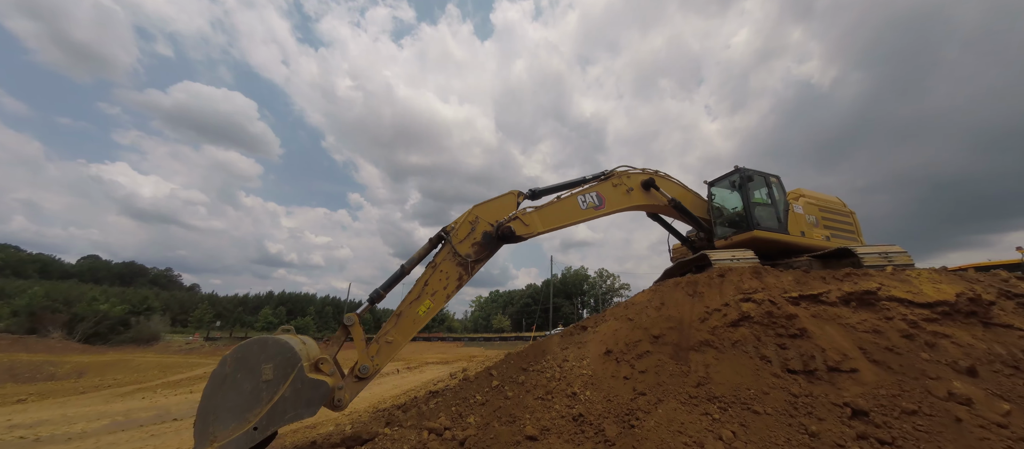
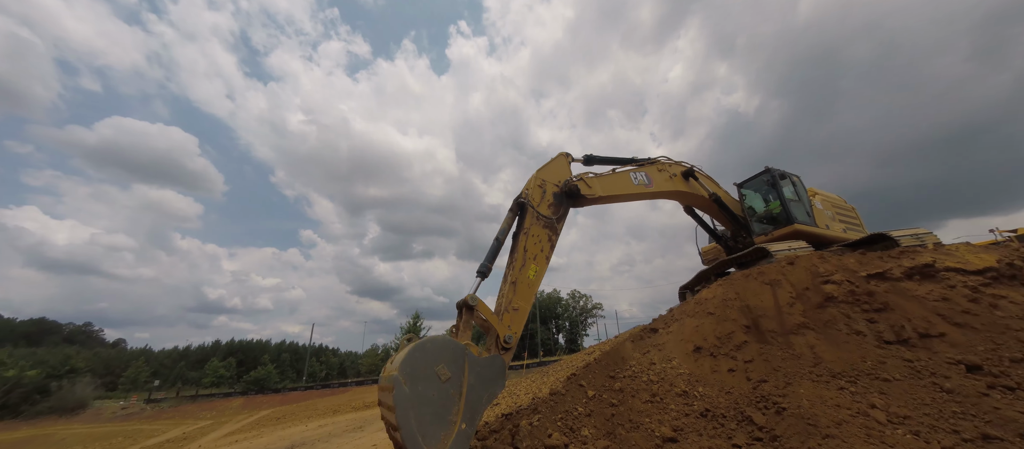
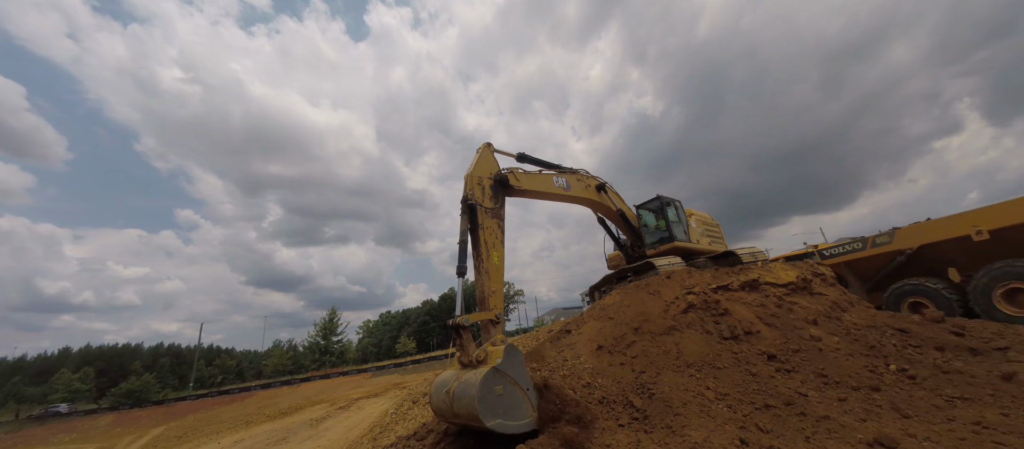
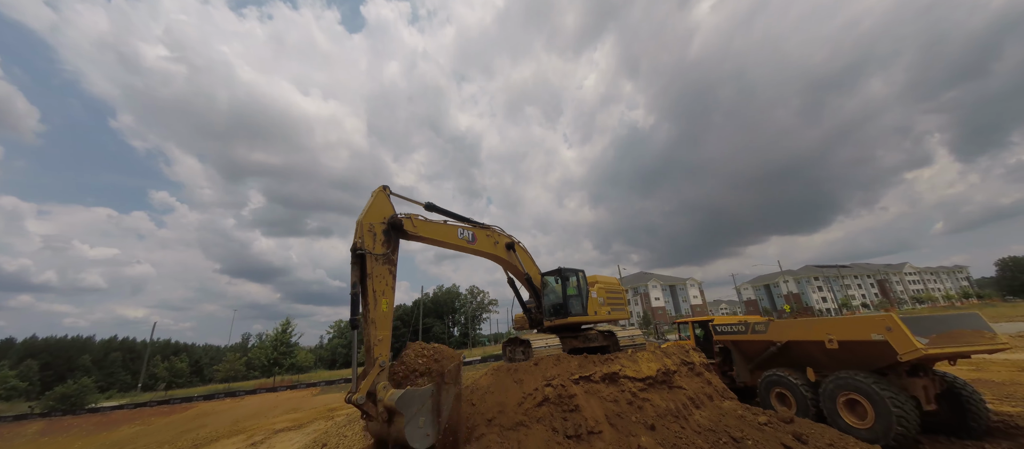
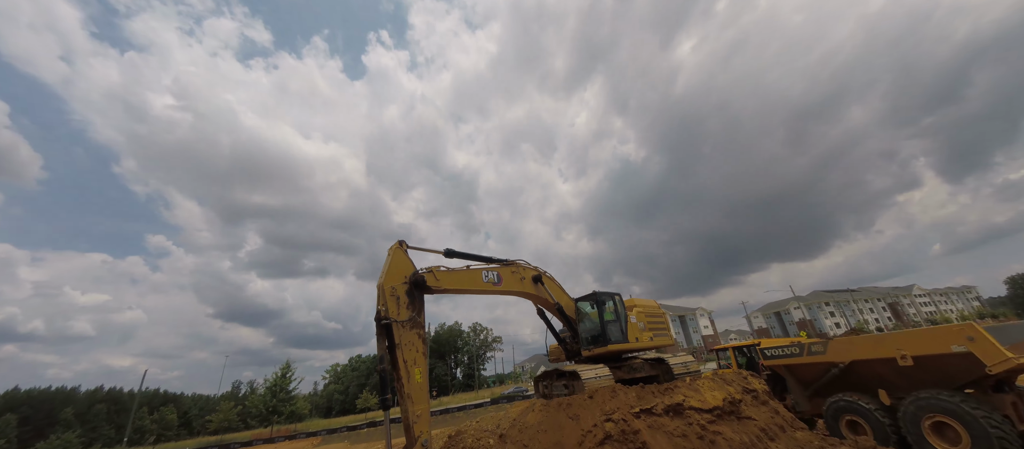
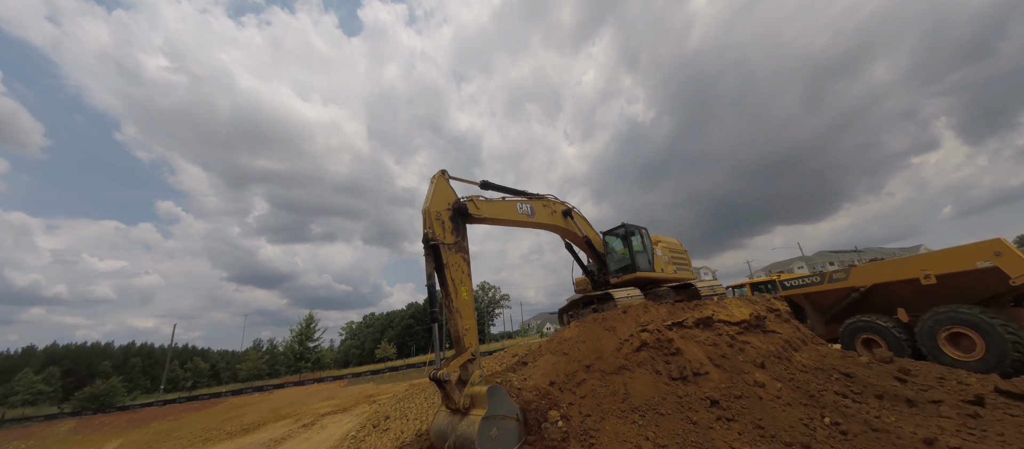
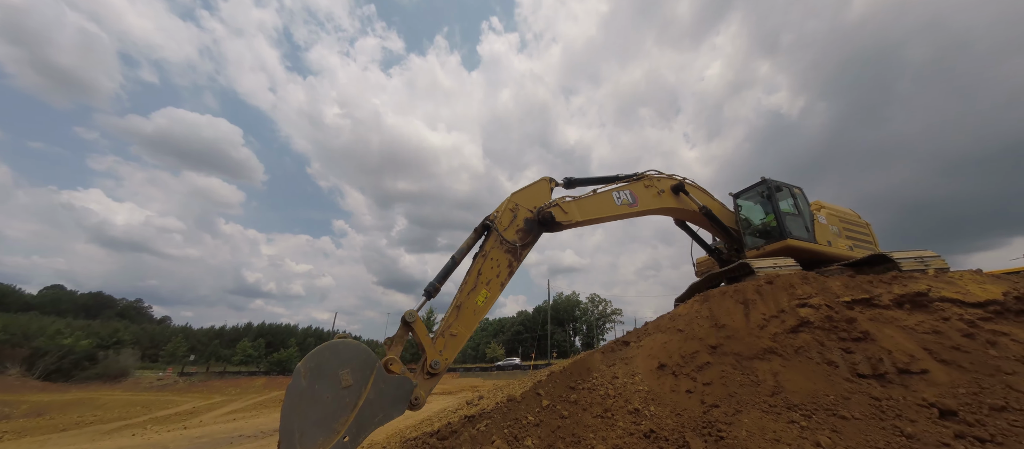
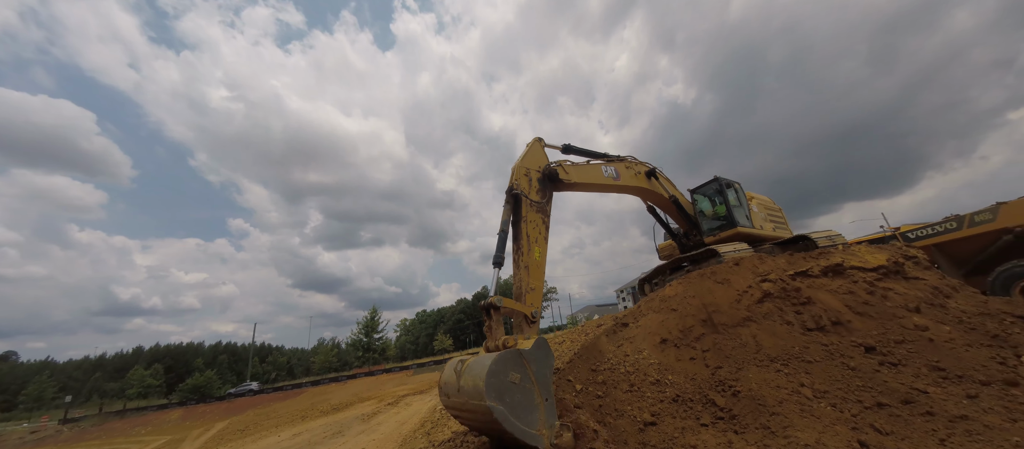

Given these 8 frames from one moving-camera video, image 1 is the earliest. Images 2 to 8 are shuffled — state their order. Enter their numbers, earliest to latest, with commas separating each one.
7, 2, 8, 3, 6, 5, 4
